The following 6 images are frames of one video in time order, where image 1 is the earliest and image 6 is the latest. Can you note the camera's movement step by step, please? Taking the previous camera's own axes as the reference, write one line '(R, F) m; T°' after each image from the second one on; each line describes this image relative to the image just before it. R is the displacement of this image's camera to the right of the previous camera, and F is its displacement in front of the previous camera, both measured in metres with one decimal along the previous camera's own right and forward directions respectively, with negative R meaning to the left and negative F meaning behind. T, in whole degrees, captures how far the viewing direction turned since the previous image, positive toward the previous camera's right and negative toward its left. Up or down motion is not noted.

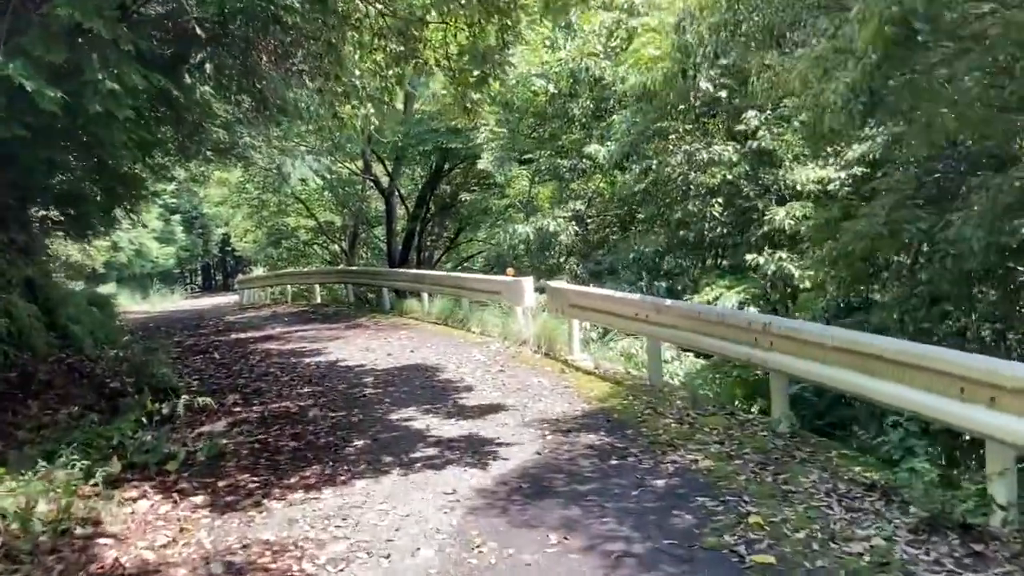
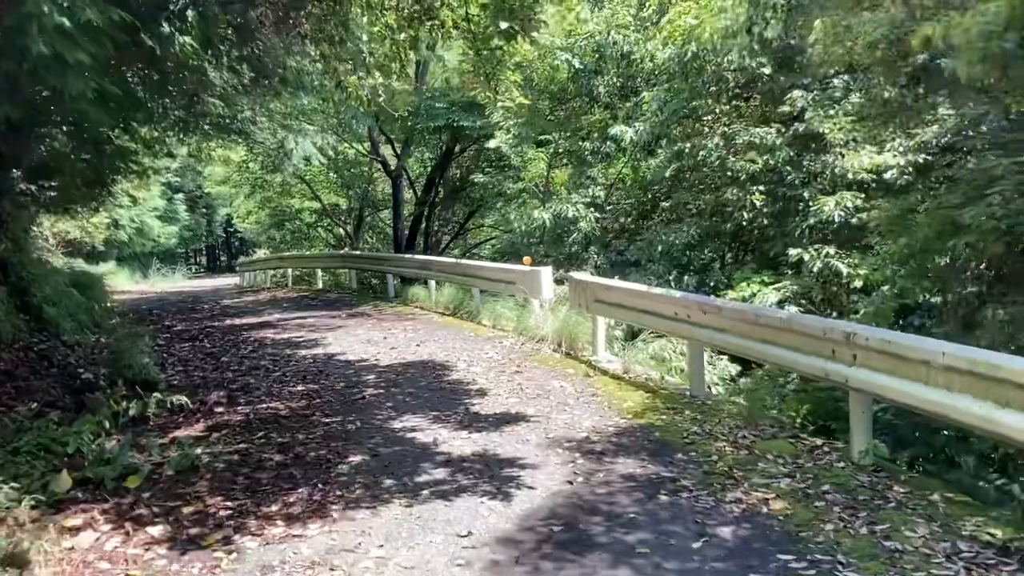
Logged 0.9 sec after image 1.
(-0.1, +1.0) m; 0°
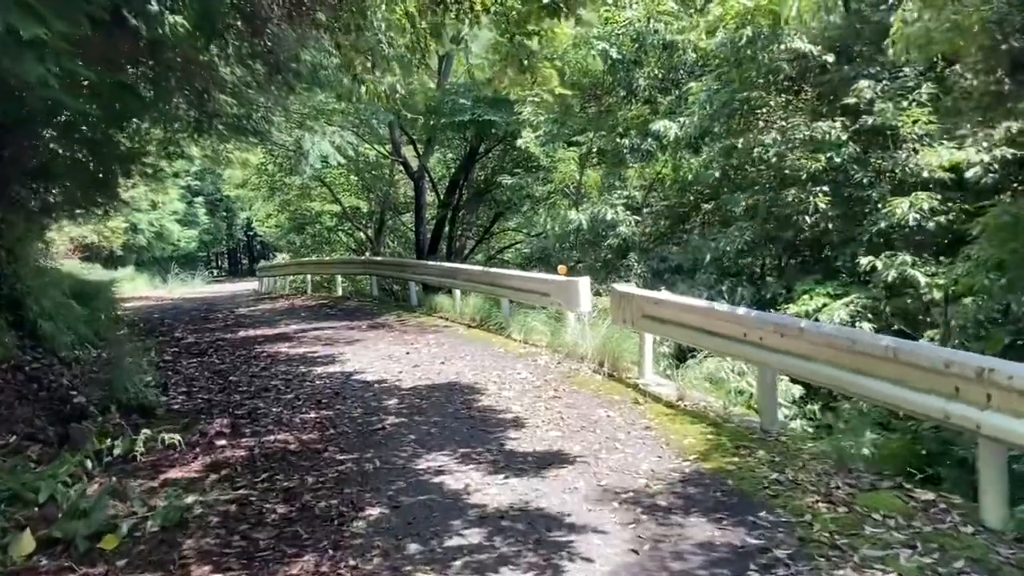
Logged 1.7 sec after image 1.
(-0.1, +0.9) m; -1°
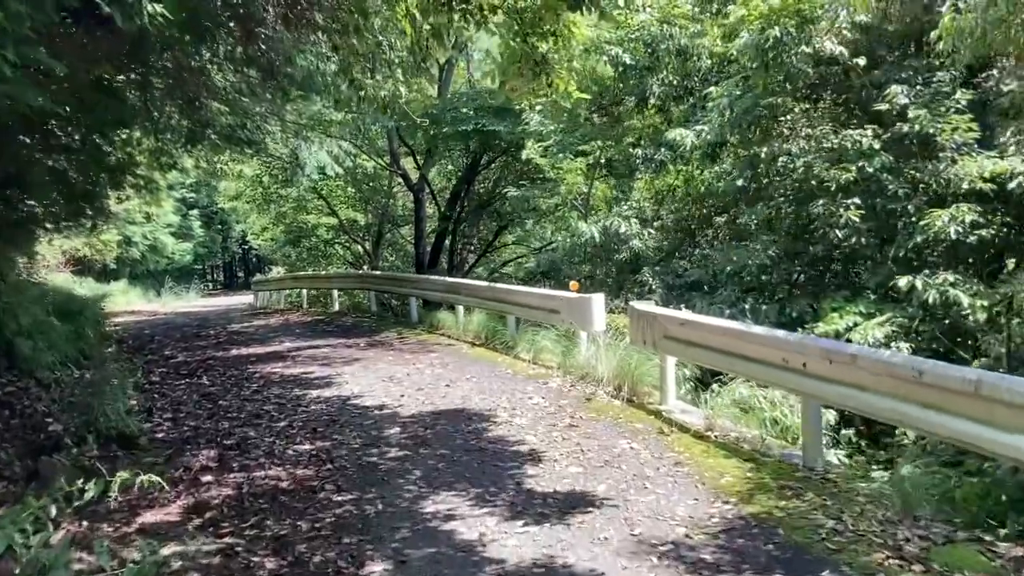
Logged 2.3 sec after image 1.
(-0.1, +0.6) m; 0°
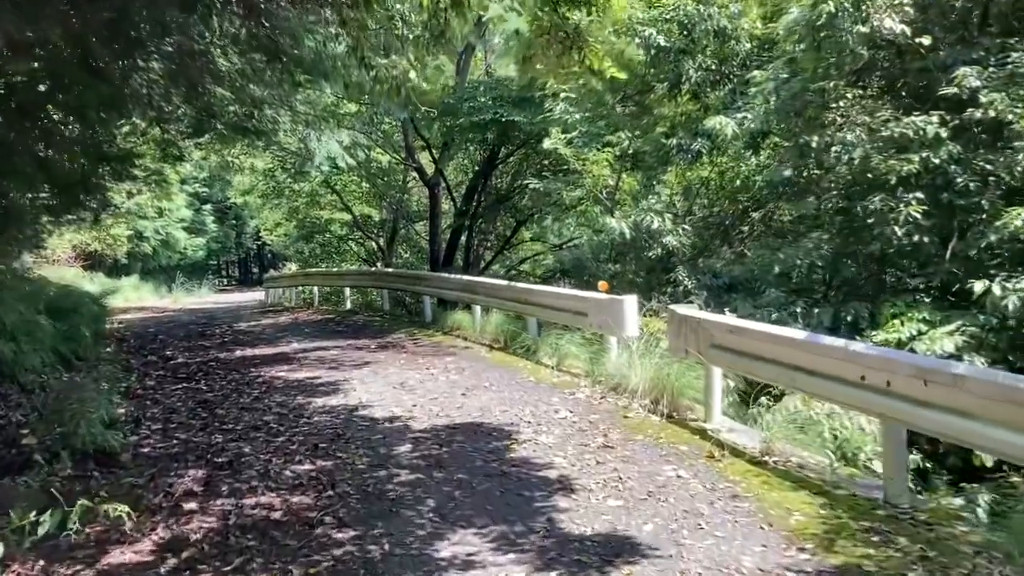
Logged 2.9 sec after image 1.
(-0.1, +0.8) m; -1°
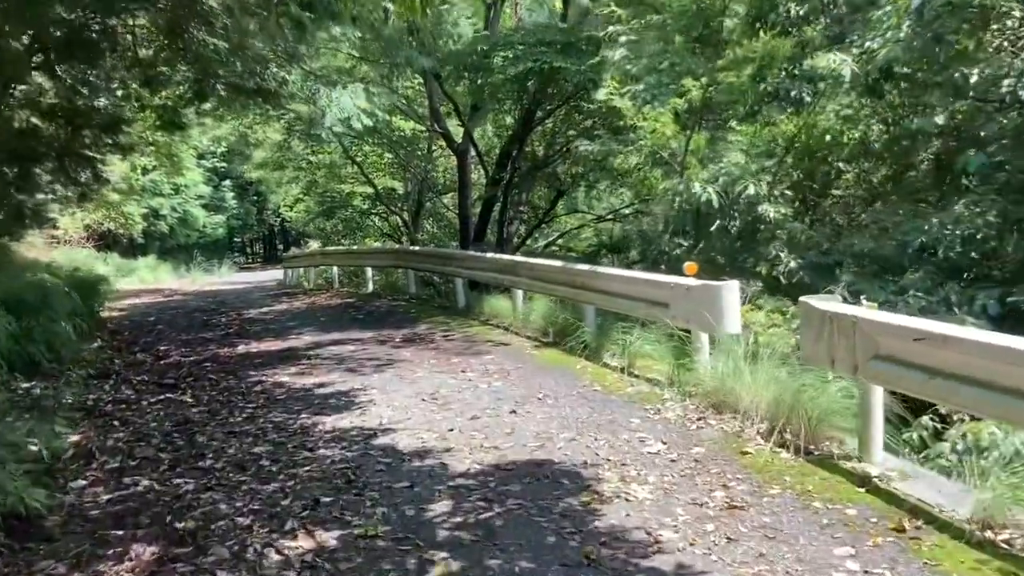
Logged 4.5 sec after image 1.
(-0.2, +1.9) m; -2°
